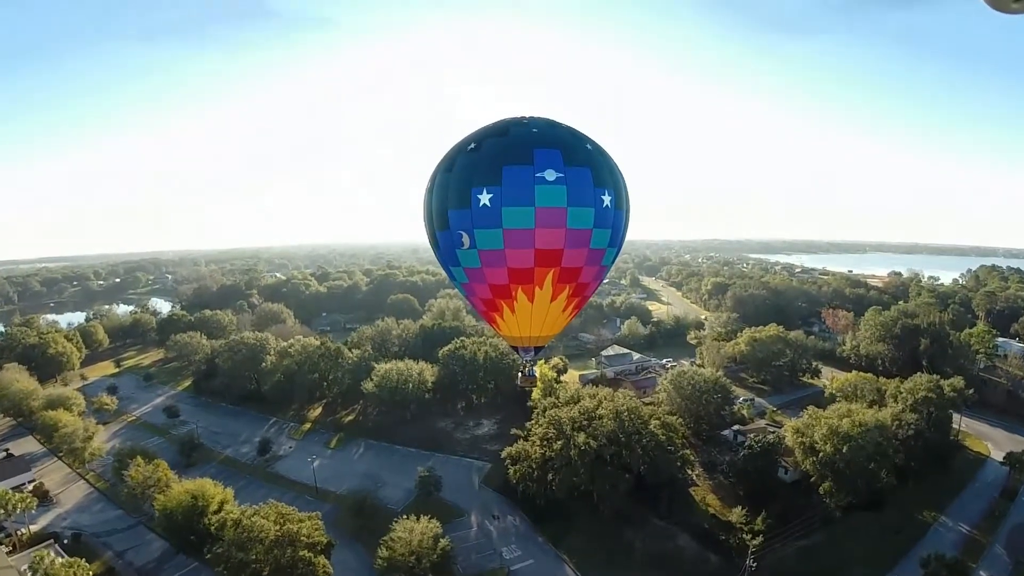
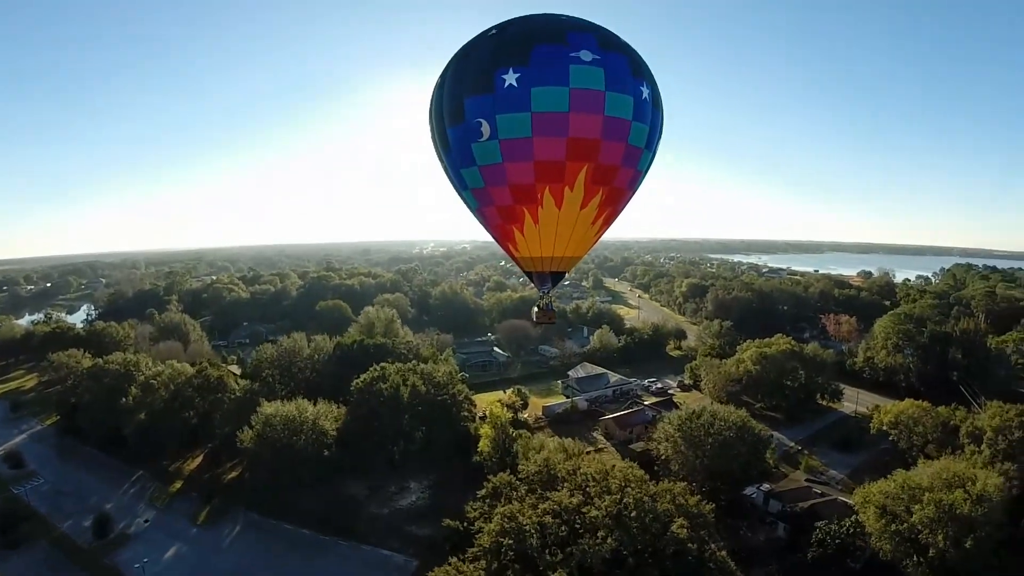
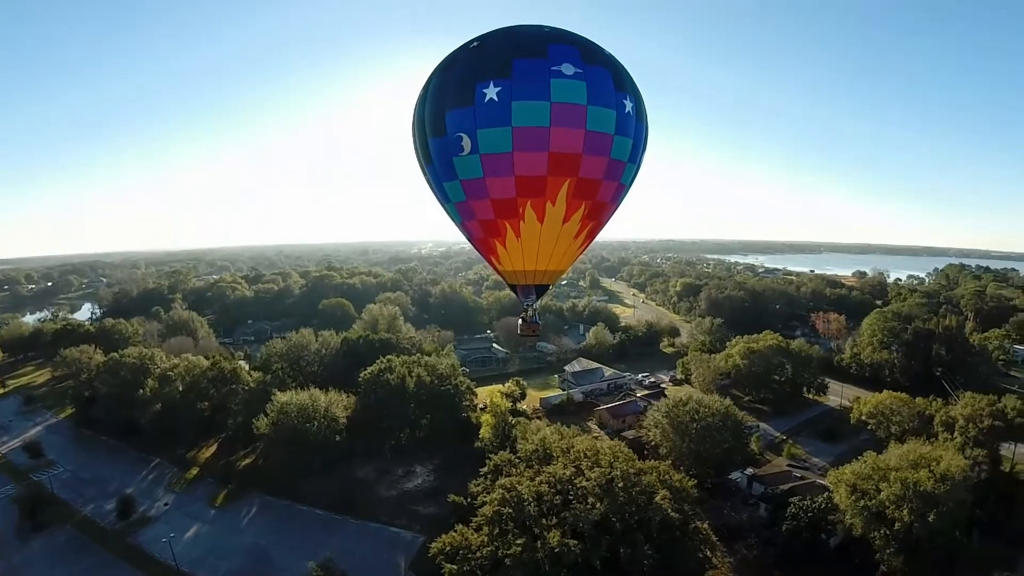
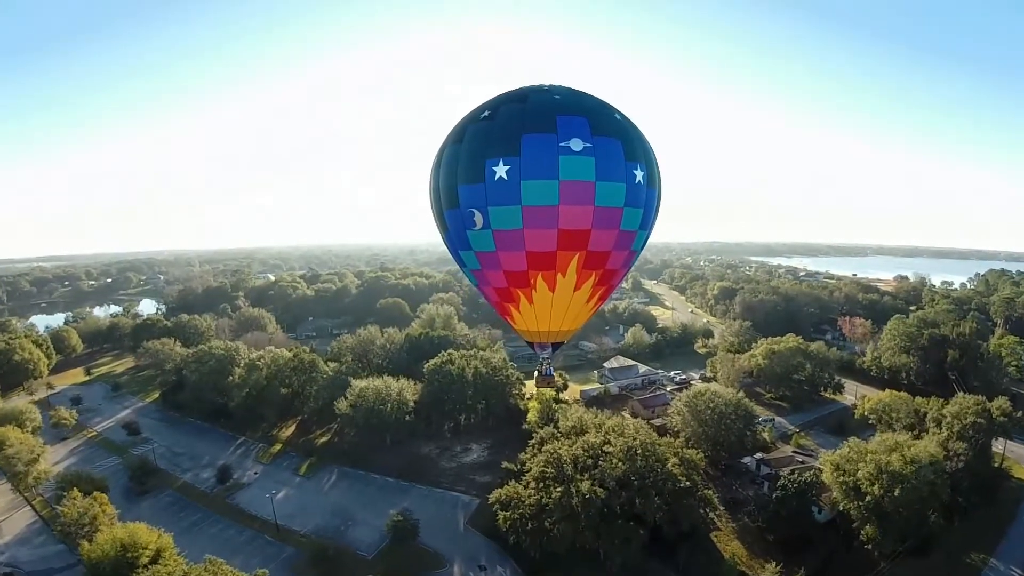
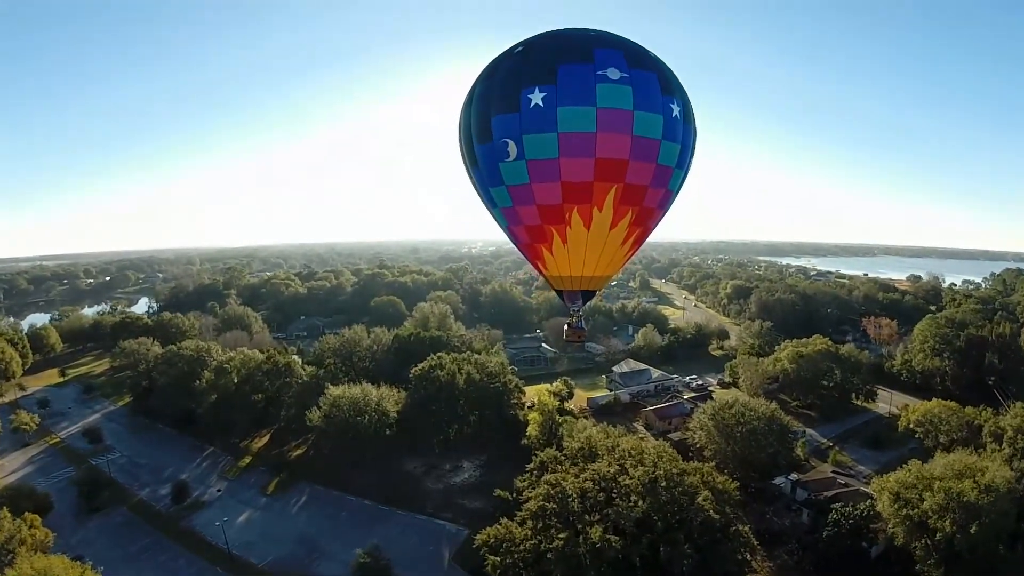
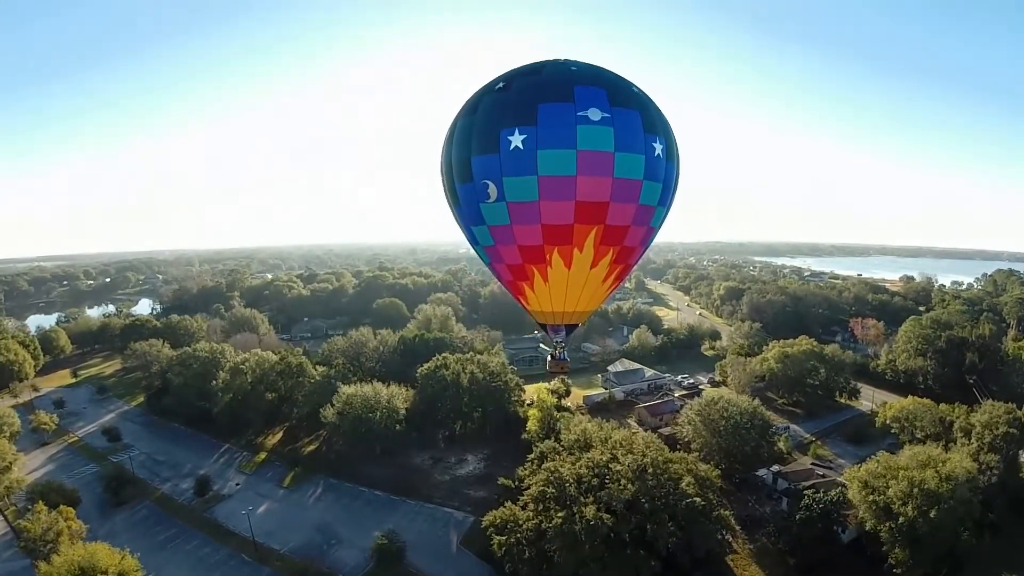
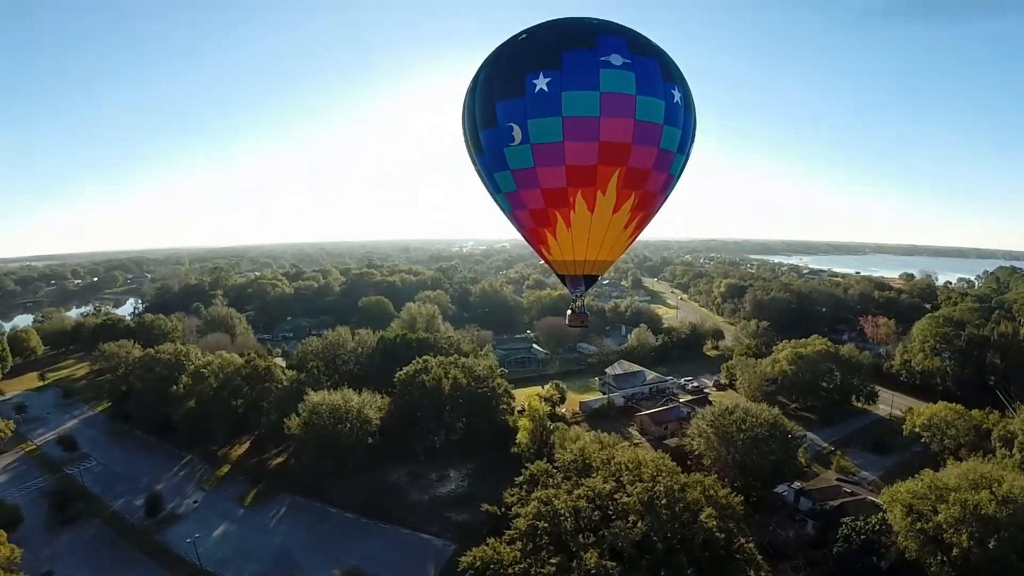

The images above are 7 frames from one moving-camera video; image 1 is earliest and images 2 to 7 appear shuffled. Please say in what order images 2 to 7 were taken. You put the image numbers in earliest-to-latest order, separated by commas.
4, 6, 5, 3, 7, 2
